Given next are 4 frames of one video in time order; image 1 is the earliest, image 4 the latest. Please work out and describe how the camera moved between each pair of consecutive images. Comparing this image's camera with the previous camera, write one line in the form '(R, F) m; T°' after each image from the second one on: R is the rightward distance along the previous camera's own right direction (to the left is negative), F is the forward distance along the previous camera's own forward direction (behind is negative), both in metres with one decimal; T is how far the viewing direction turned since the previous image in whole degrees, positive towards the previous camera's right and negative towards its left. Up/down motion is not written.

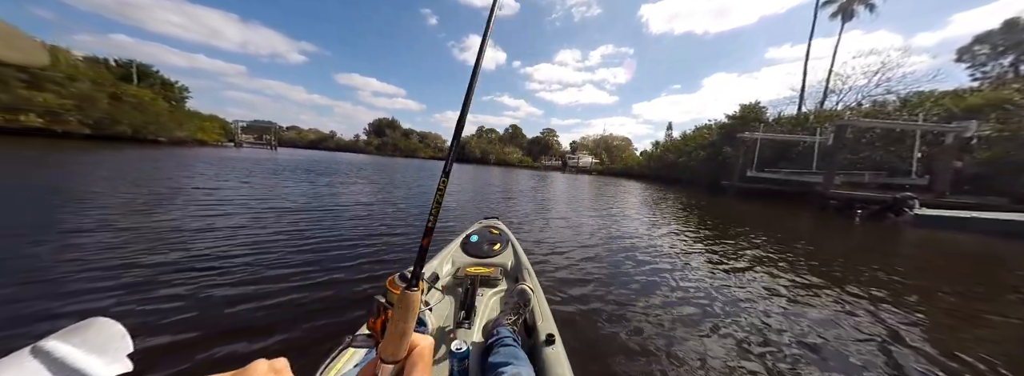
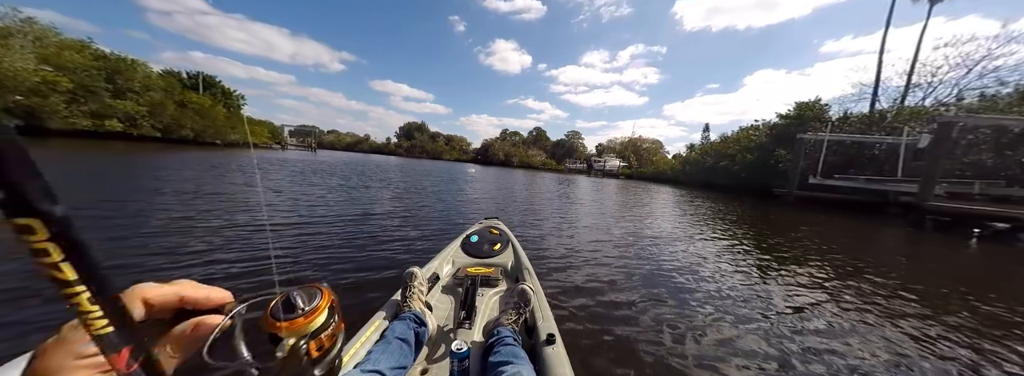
(-0.2, +0.6) m; -5°
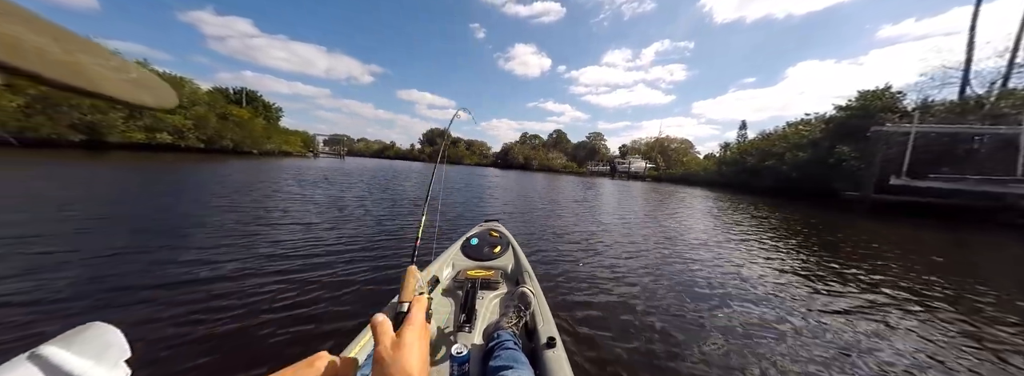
(-0.1, +0.9) m; -5°
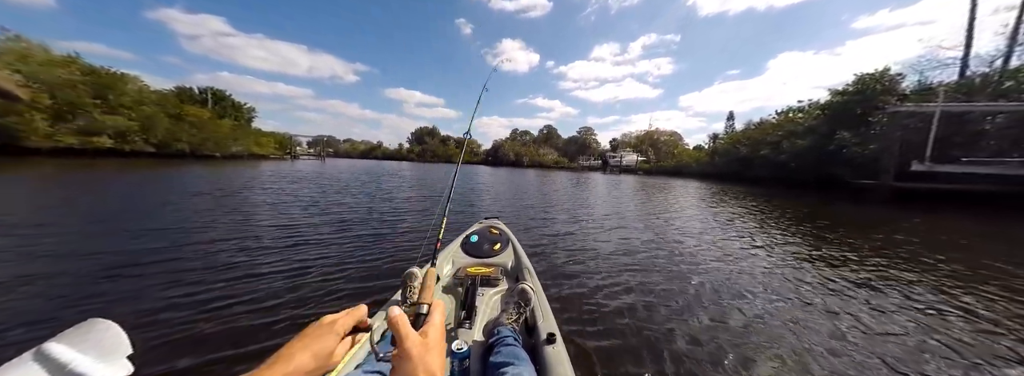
(+0.6, +1.6) m; +2°
